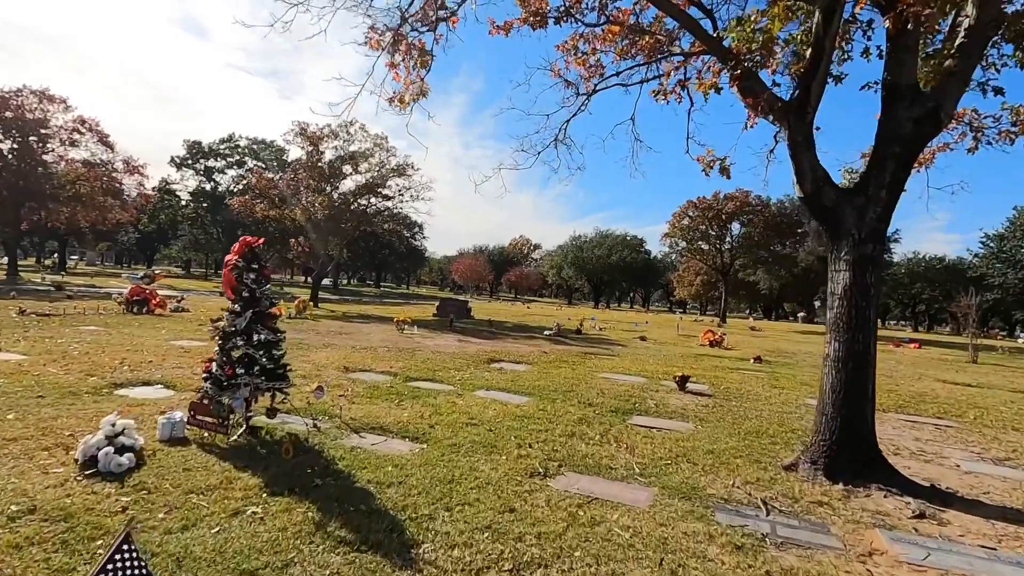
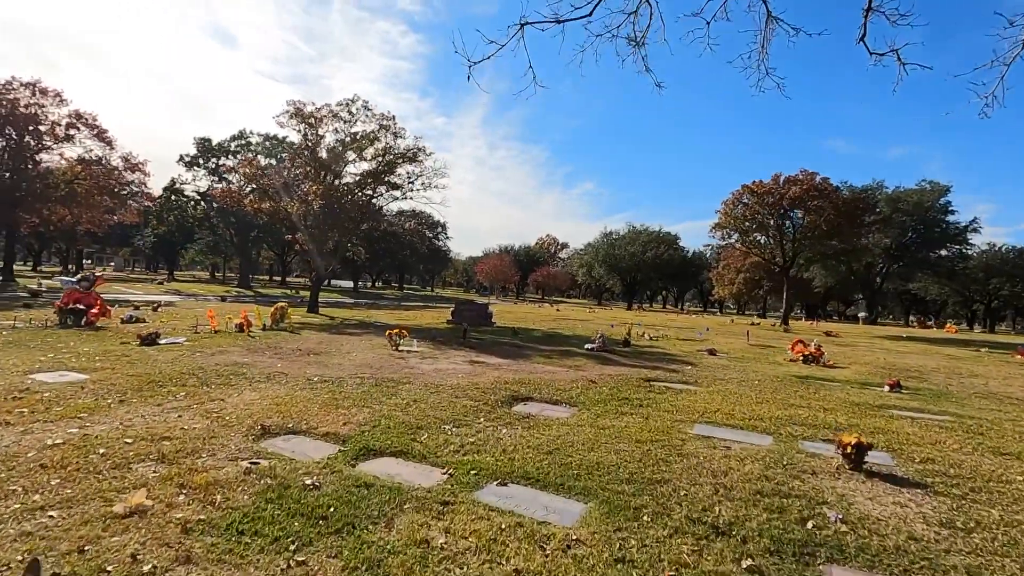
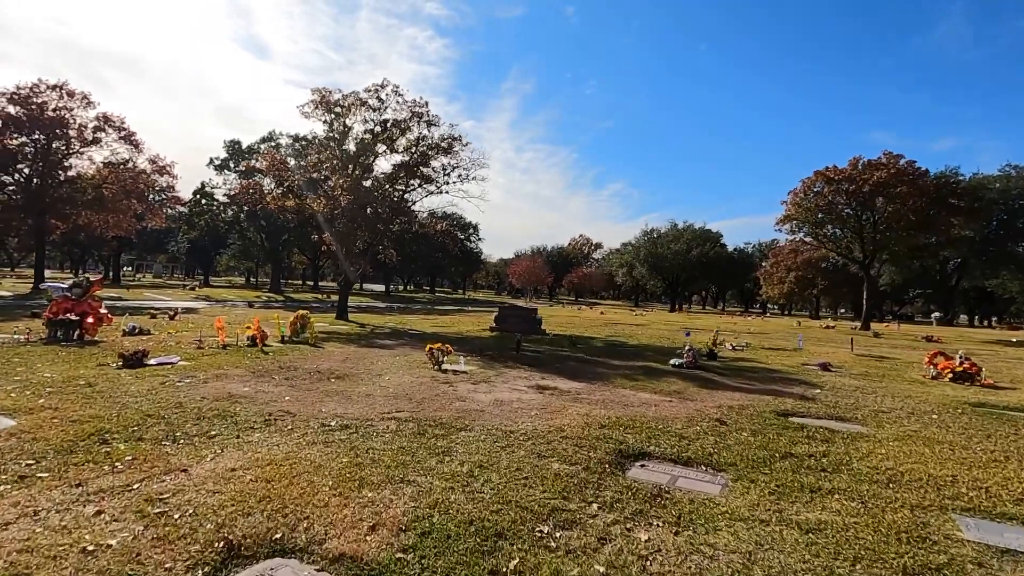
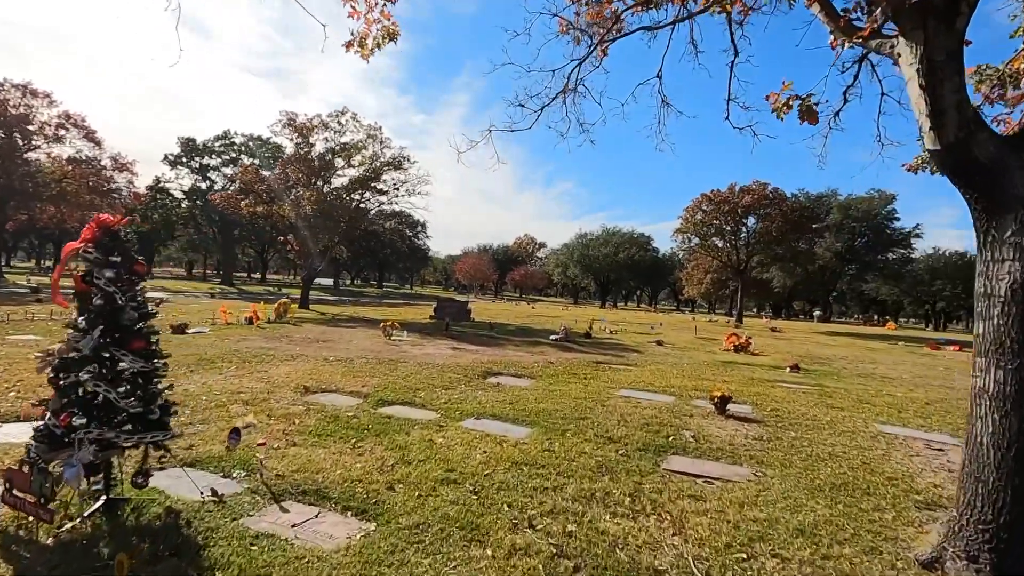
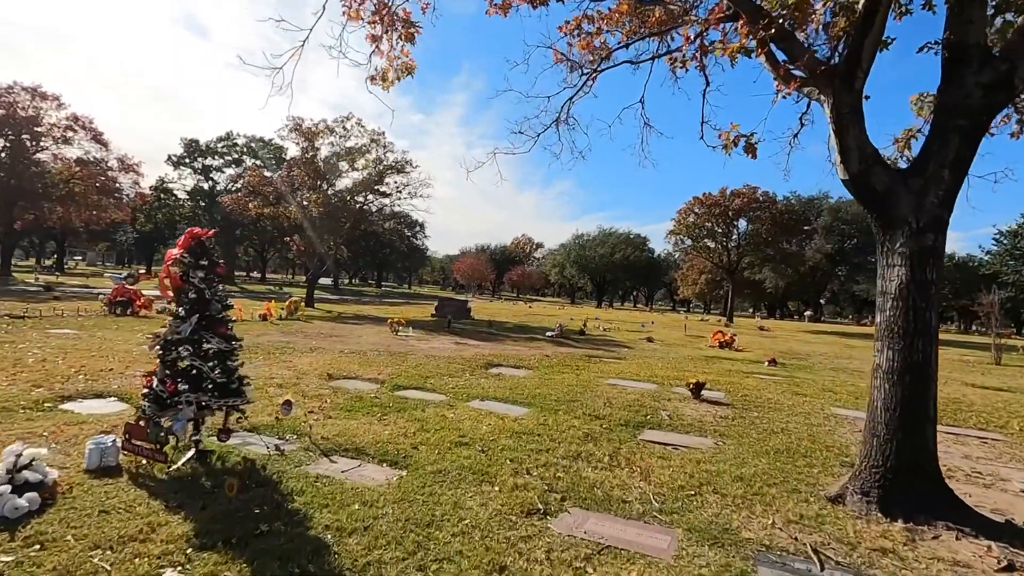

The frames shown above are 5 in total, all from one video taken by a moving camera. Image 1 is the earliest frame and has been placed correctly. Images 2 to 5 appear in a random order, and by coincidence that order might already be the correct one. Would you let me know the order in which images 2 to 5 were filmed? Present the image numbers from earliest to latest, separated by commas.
5, 4, 2, 3
